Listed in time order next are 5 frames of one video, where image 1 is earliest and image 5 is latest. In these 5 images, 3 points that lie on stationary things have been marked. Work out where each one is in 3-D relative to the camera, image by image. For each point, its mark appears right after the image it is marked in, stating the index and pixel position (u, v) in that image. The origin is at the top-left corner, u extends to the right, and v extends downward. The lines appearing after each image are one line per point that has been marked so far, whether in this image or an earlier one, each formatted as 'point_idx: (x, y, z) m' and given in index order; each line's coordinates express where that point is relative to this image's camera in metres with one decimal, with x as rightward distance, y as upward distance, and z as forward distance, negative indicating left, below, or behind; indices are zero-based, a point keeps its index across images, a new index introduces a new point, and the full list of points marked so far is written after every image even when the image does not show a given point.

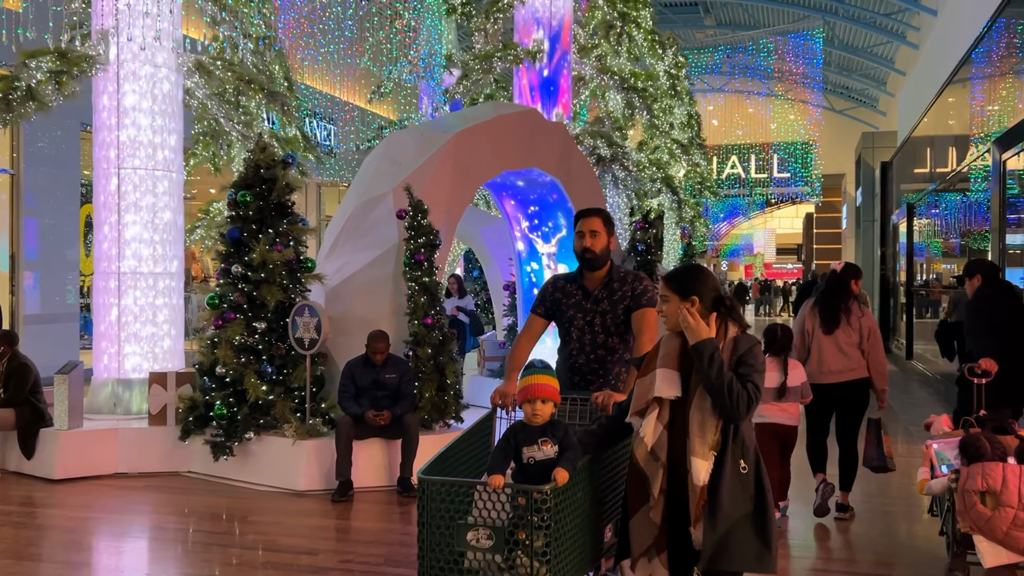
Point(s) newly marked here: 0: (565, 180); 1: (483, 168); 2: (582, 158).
0: (+0.4, +0.9, +7.1) m
1: (-0.2, +0.9, +6.4) m
2: (+0.6, +1.1, +7.3) m
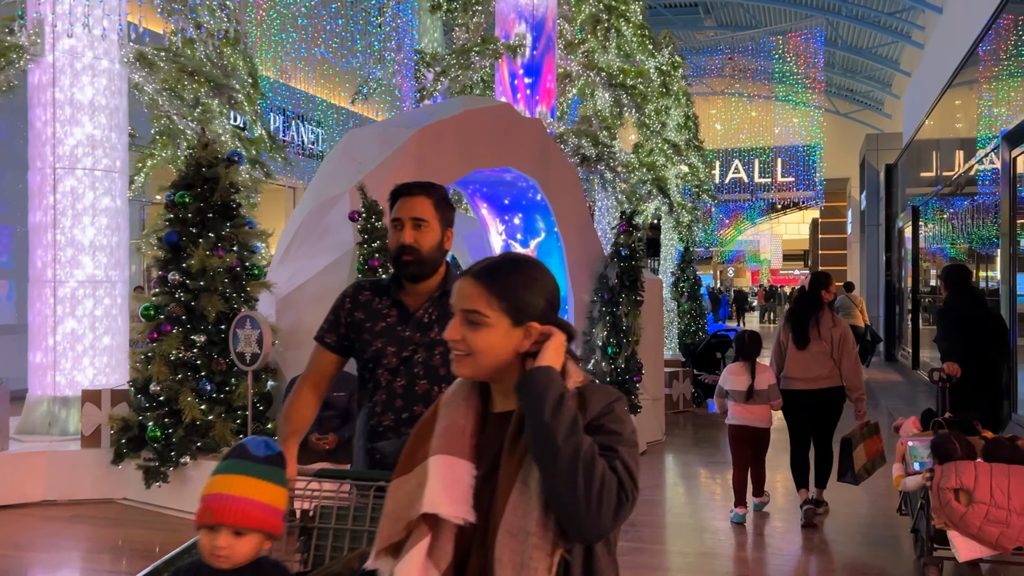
0: (+0.2, +0.8, +6.6) m
1: (-0.4, +0.8, +5.9) m
2: (+0.4, +1.0, +6.8) m
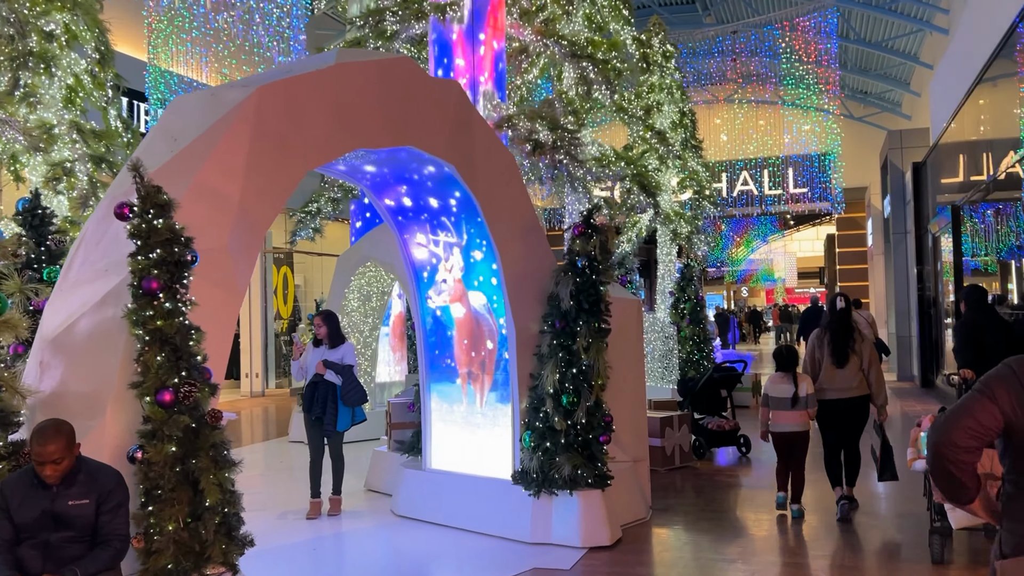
0: (-0.3, +0.7, +4.8) m
1: (-0.9, +0.7, +4.1) m
2: (-0.1, +0.9, +4.9) m
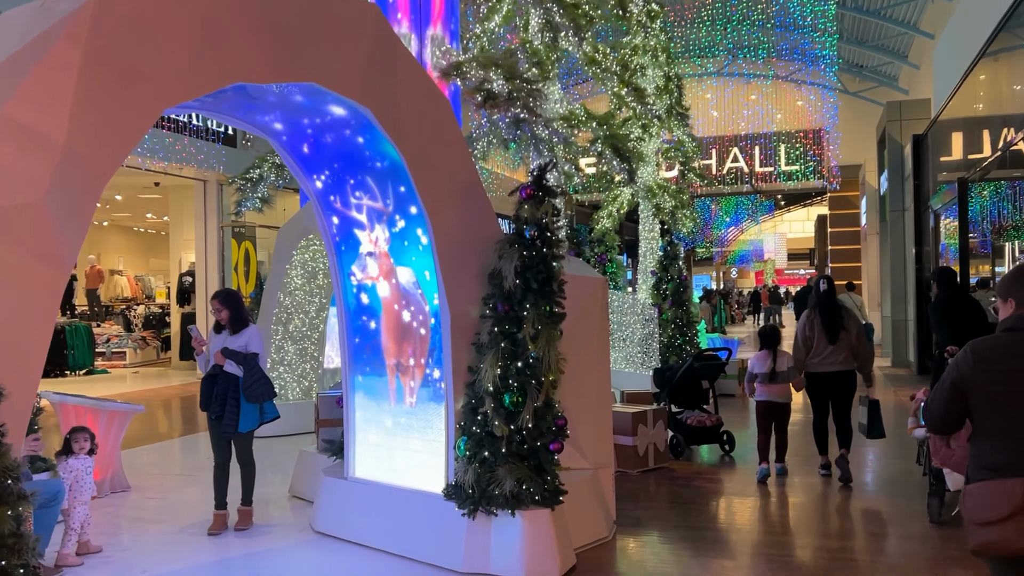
0: (-0.5, +0.8, +3.9) m
1: (-1.2, +0.8, +3.2) m
2: (-0.4, +1.0, +4.0) m
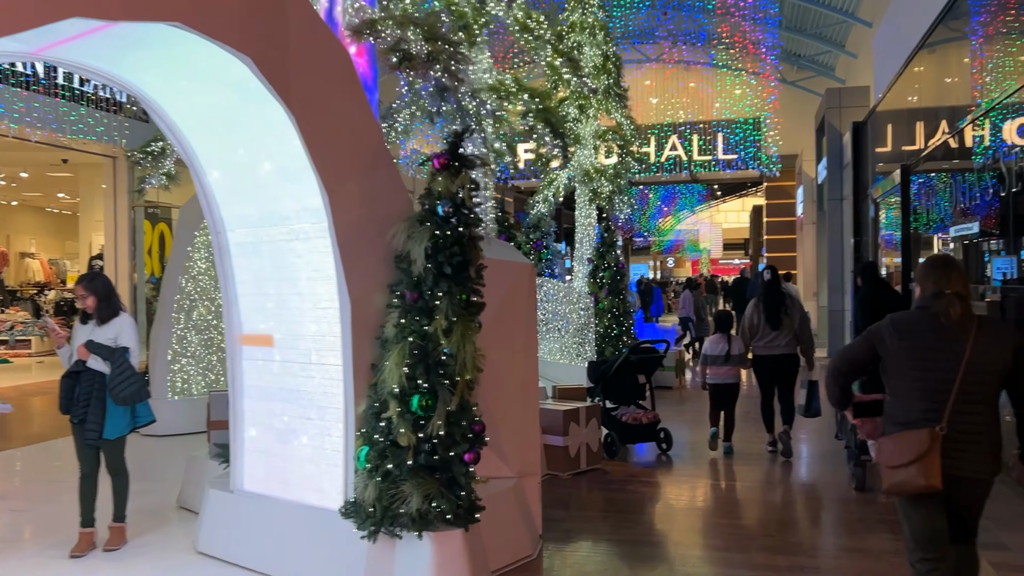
0: (-0.9, +0.8, +3.3) m
1: (-1.5, +0.8, +2.5) m
2: (-0.8, +1.0, +3.4) m
